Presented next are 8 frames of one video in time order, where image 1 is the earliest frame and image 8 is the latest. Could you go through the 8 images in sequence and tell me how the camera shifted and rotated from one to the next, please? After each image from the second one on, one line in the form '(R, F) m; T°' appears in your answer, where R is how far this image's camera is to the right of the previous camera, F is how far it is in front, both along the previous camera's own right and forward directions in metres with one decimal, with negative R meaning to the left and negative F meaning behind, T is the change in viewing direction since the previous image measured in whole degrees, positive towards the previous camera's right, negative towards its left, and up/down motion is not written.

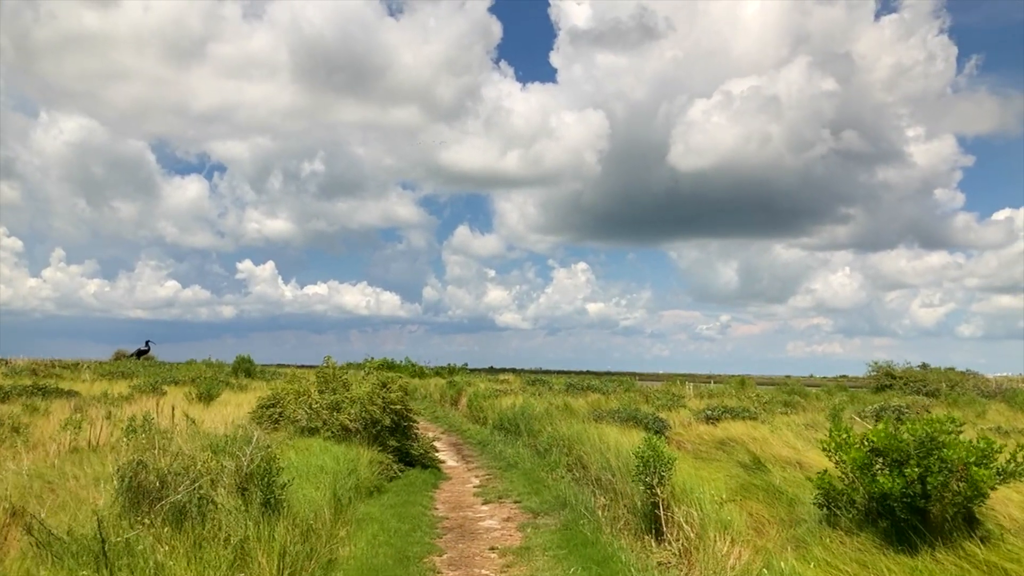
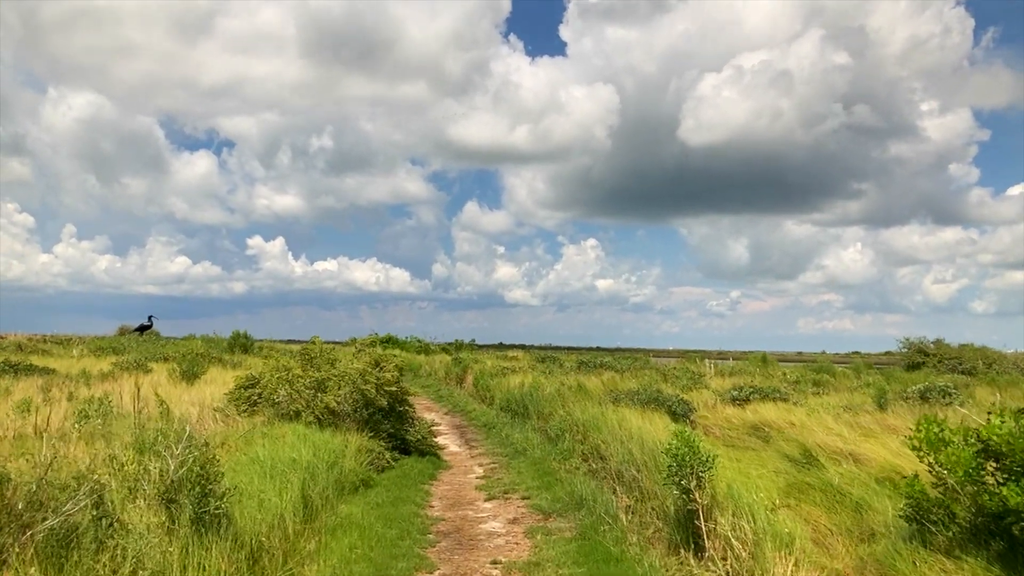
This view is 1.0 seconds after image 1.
(0.0, +1.5) m; -1°
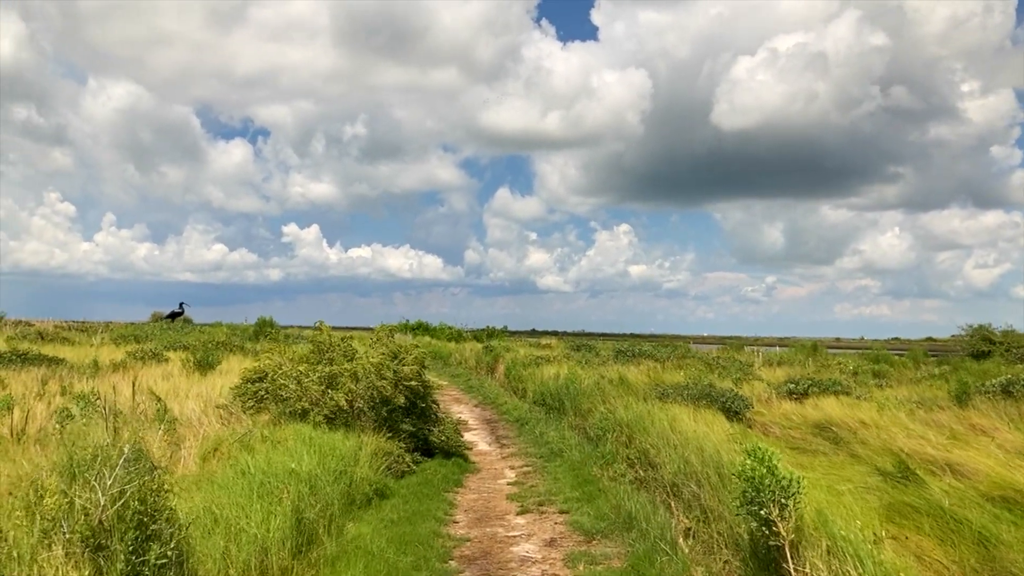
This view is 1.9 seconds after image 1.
(0.0, +1.3) m; -2°
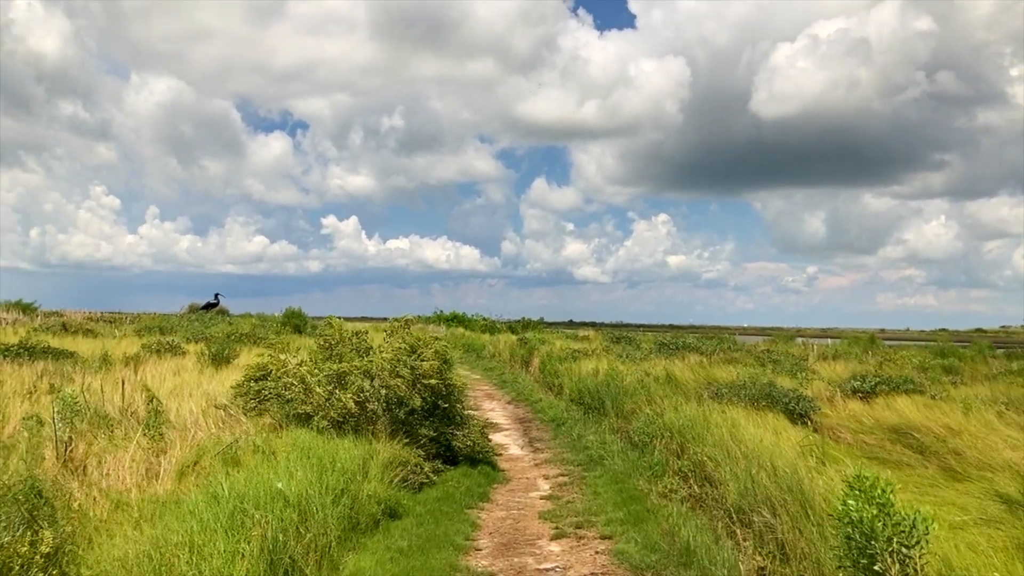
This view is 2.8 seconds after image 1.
(0.0, +1.3) m; -2°
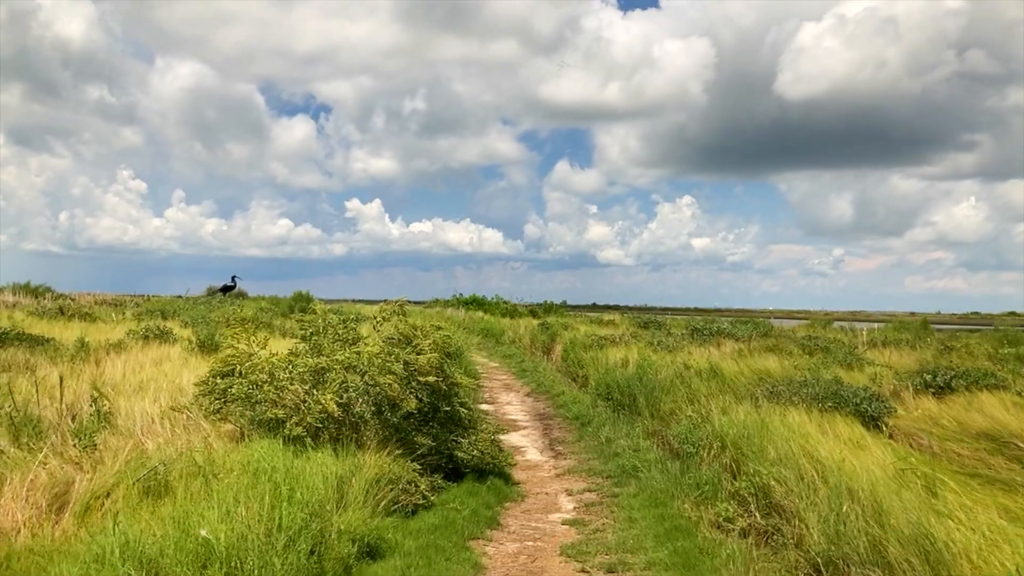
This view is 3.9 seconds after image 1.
(+0.1, +1.7) m; -2°
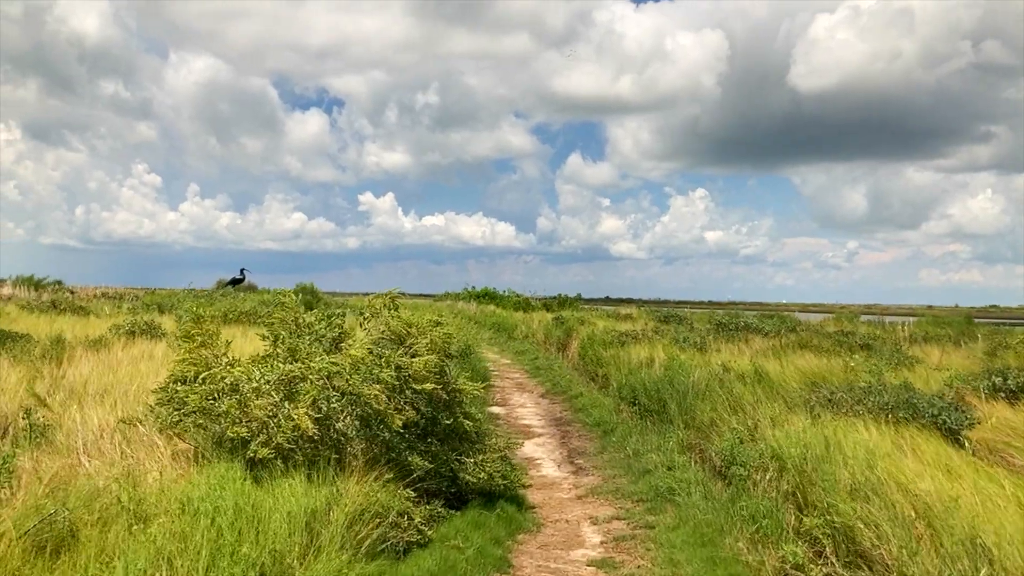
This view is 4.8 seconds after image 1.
(0.0, +1.3) m; -1°
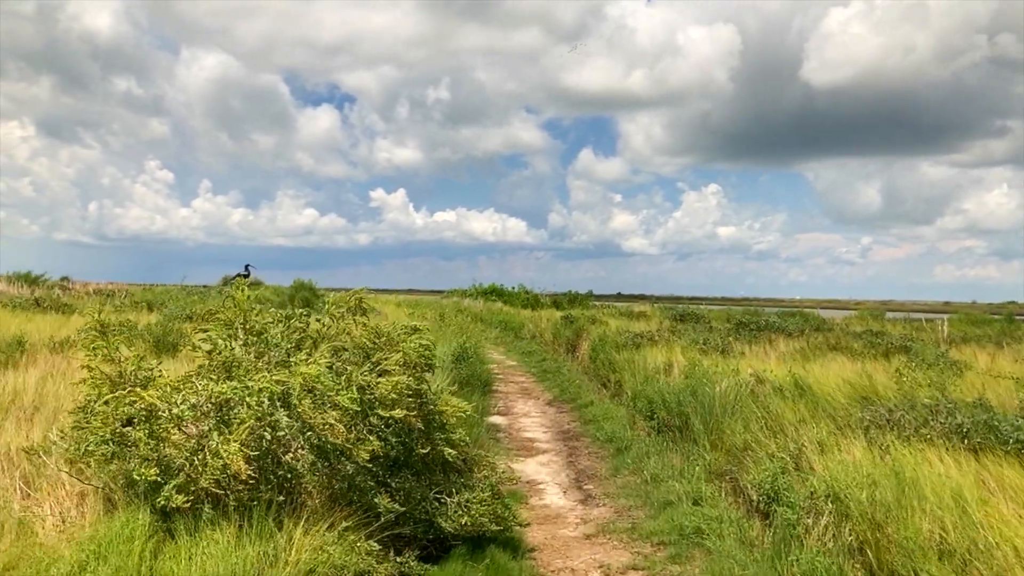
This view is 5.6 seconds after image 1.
(+0.1, +1.3) m; -1°
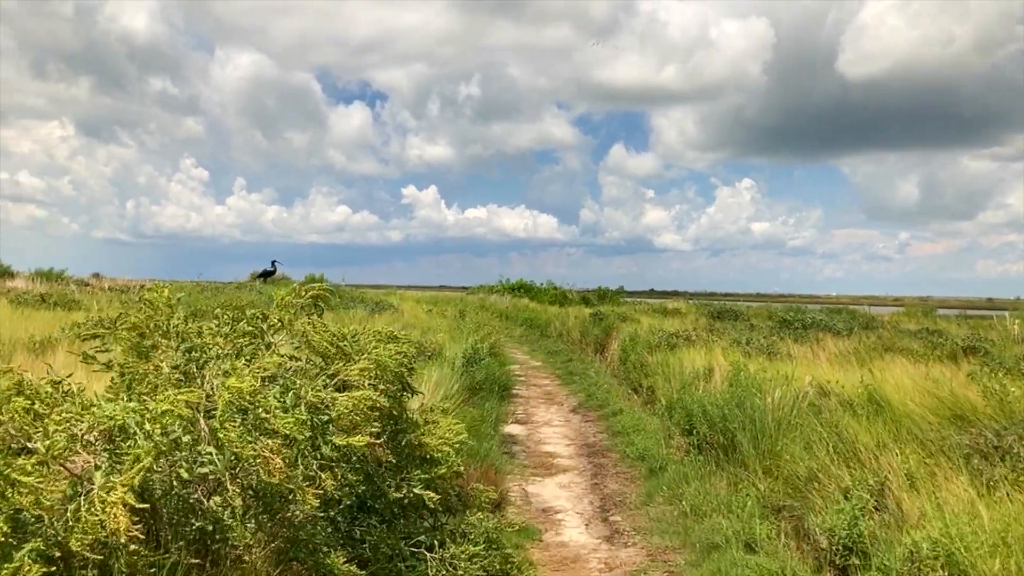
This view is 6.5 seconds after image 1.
(+0.2, +1.3) m; -2°
